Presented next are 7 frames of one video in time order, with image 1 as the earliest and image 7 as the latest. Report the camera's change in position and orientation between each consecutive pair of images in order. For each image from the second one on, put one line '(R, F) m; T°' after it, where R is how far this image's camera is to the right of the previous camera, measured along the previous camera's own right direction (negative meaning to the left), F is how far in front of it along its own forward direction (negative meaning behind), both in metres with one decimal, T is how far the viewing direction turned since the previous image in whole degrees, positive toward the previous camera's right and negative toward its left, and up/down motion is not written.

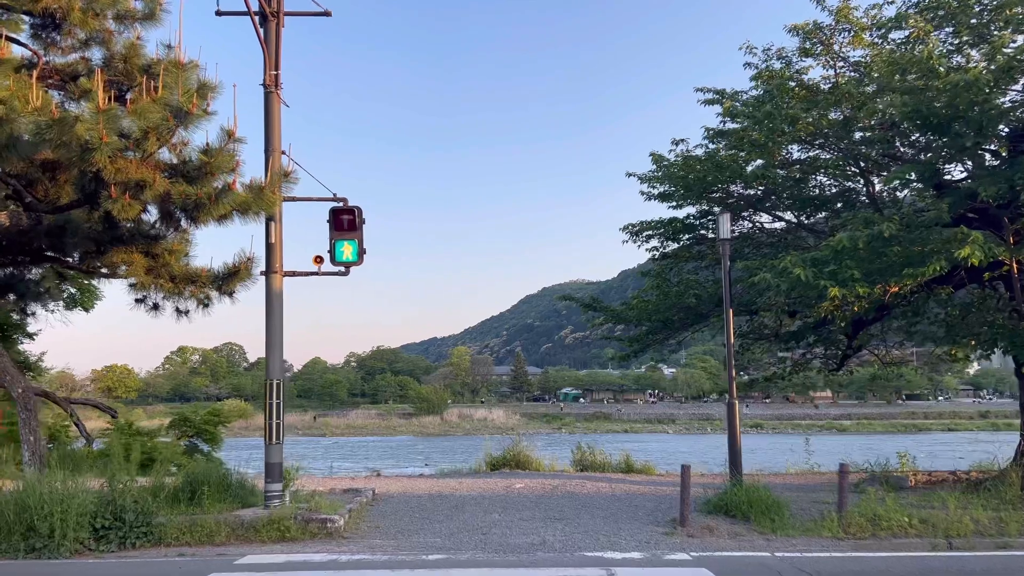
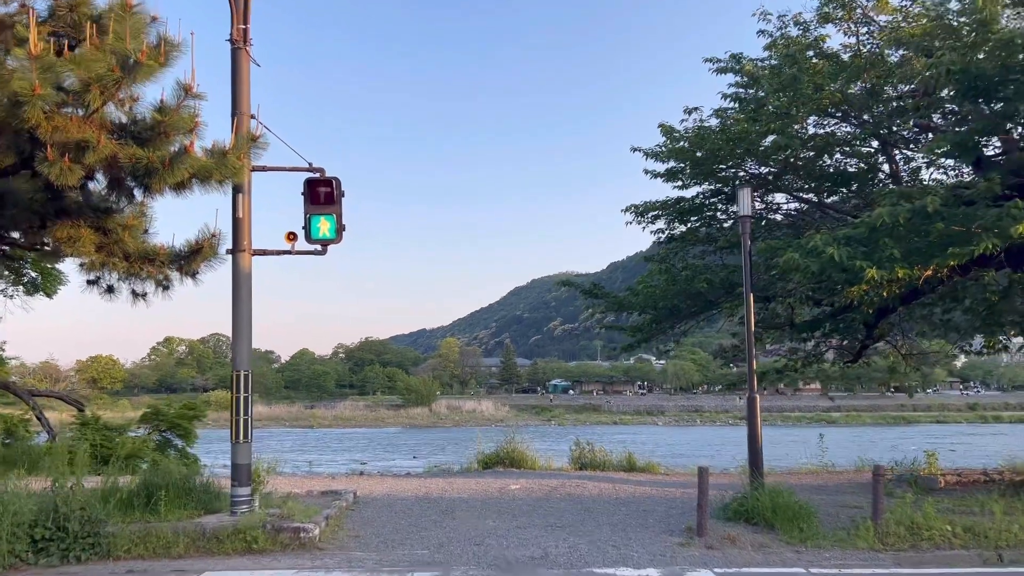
(-0.1, +1.2) m; +1°
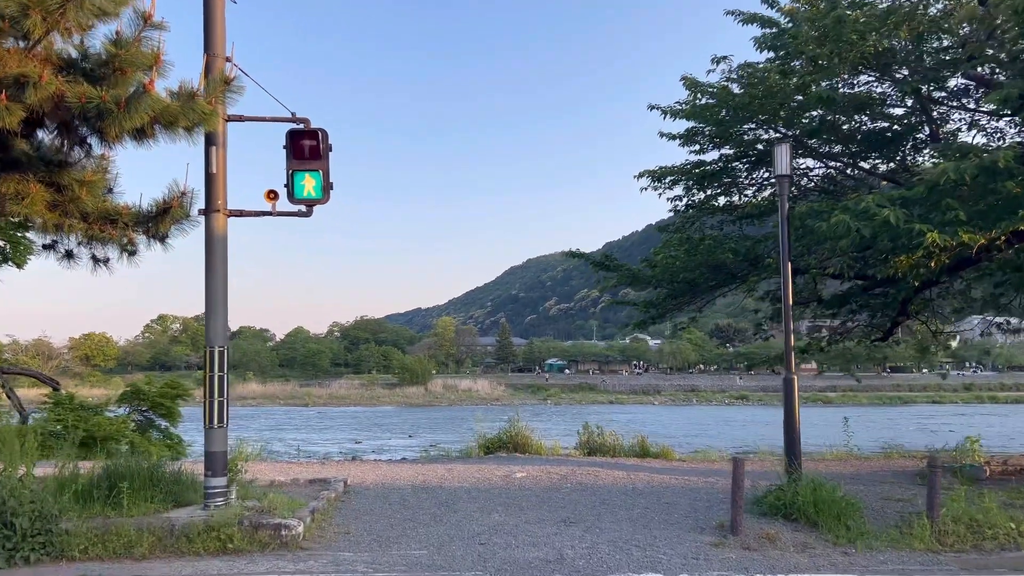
(-0.2, +1.2) m; 0°
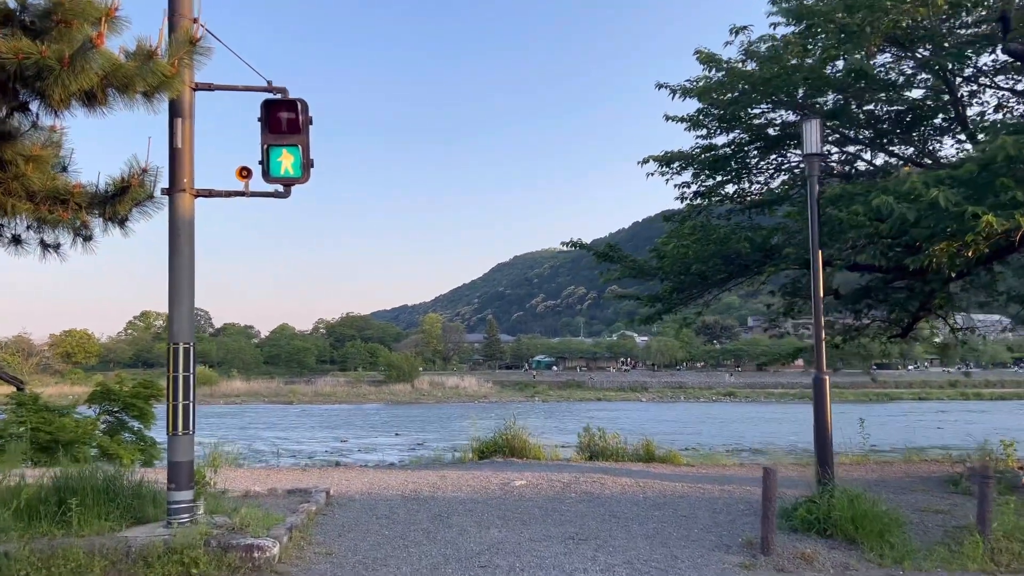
(-0.2, +1.0) m; +1°
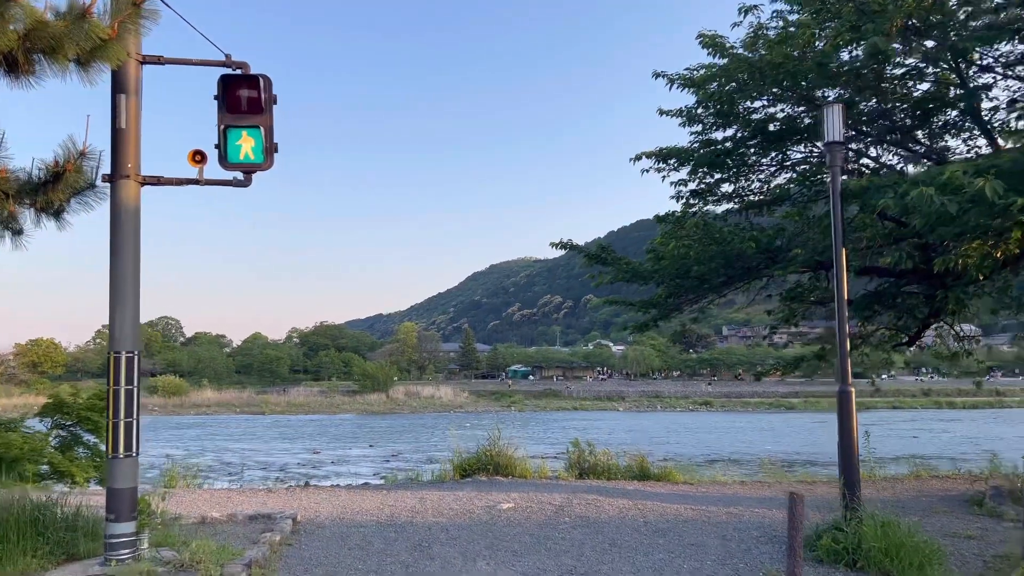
(-0.1, +0.9) m; +2°
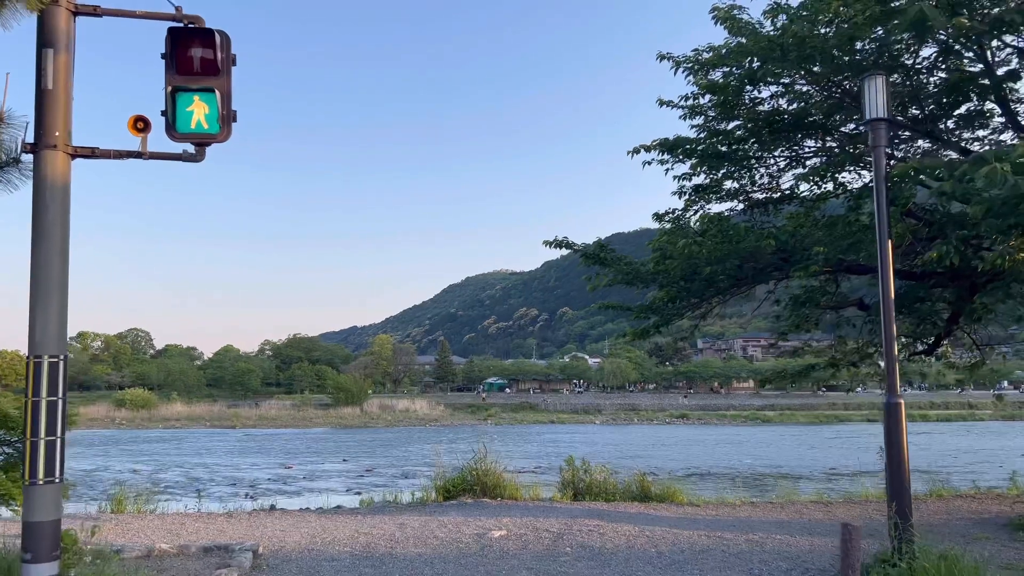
(-0.2, +1.1) m; +2°
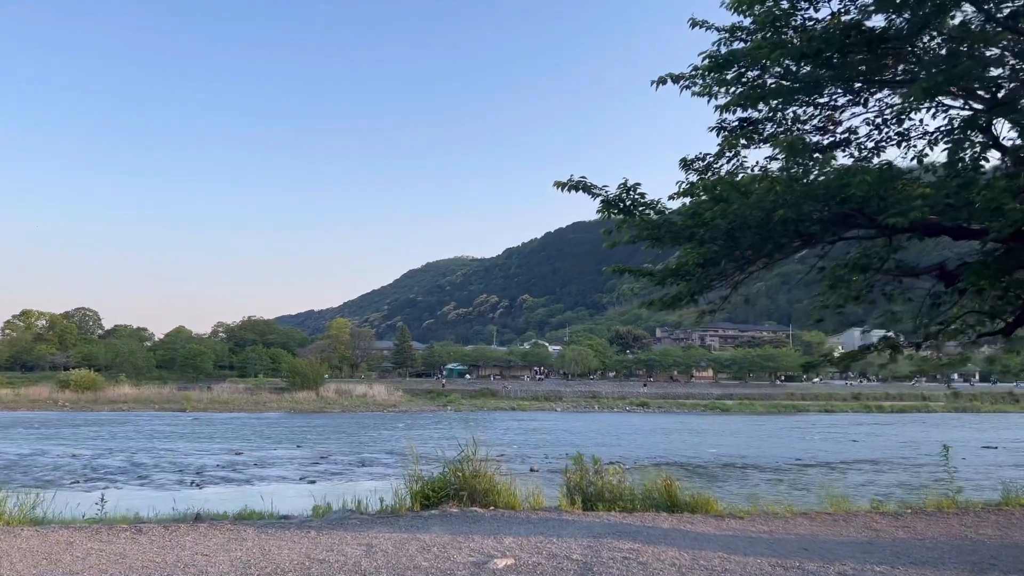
(-0.4, +2.4) m; +3°
